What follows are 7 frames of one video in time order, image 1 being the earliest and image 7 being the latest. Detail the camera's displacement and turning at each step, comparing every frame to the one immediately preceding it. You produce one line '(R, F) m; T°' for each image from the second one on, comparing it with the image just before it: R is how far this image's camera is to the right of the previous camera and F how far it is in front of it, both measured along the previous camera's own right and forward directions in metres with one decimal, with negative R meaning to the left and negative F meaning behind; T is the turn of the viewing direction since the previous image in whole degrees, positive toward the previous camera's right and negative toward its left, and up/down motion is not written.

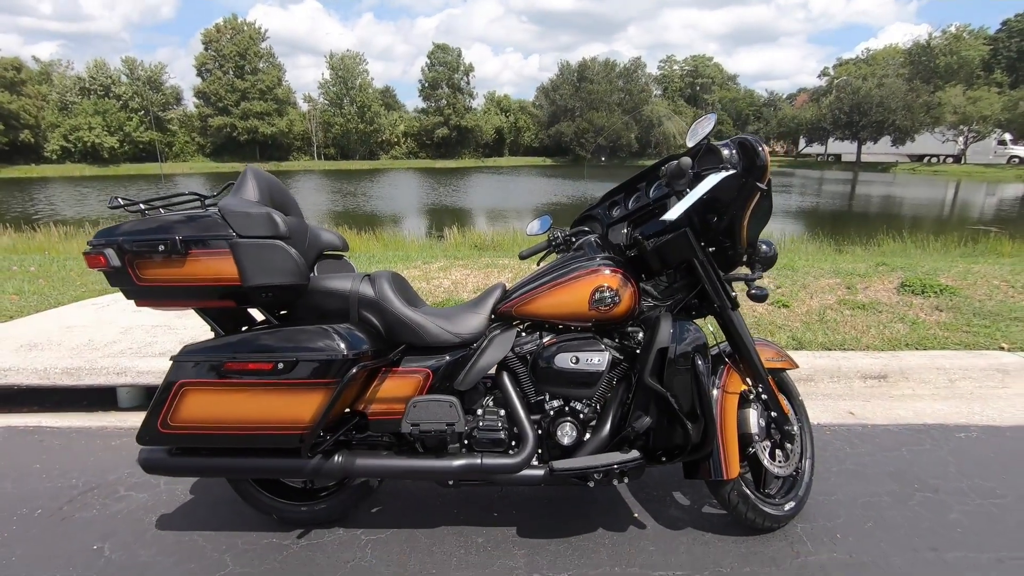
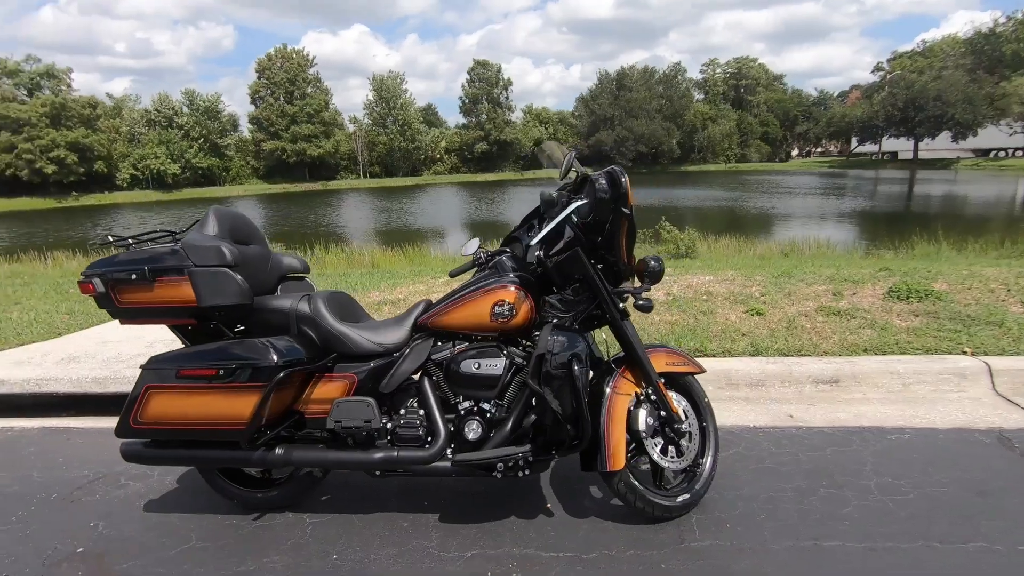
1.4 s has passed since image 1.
(+0.7, -0.3) m; -5°
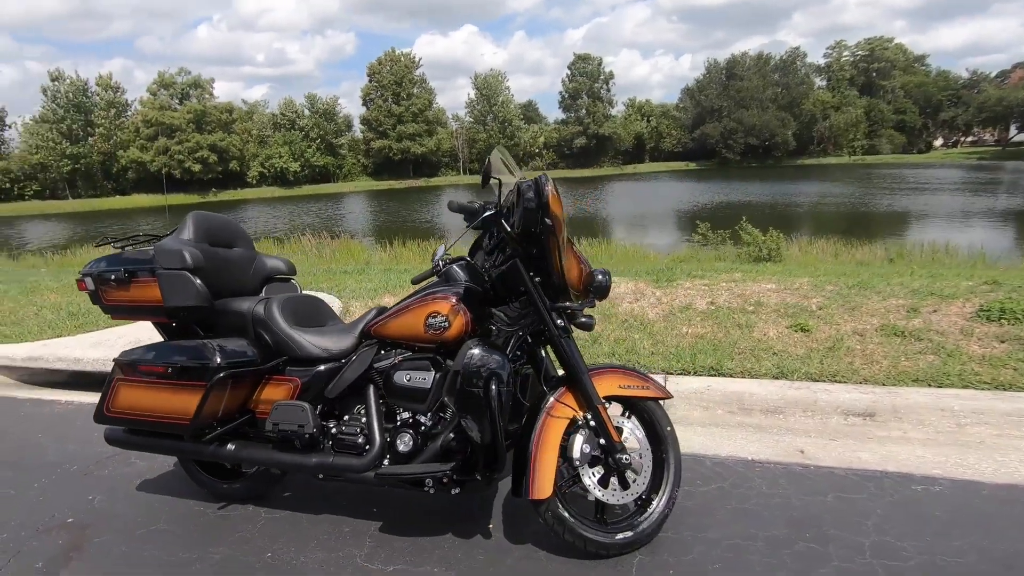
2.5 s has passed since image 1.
(+0.8, +0.2) m; -10°
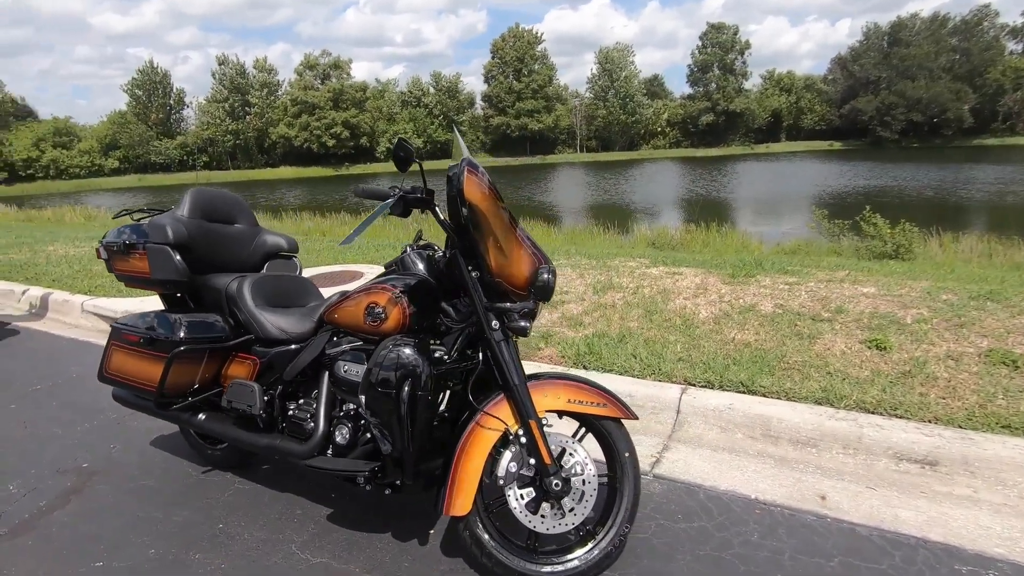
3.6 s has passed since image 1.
(+0.8, +0.4) m; -12°
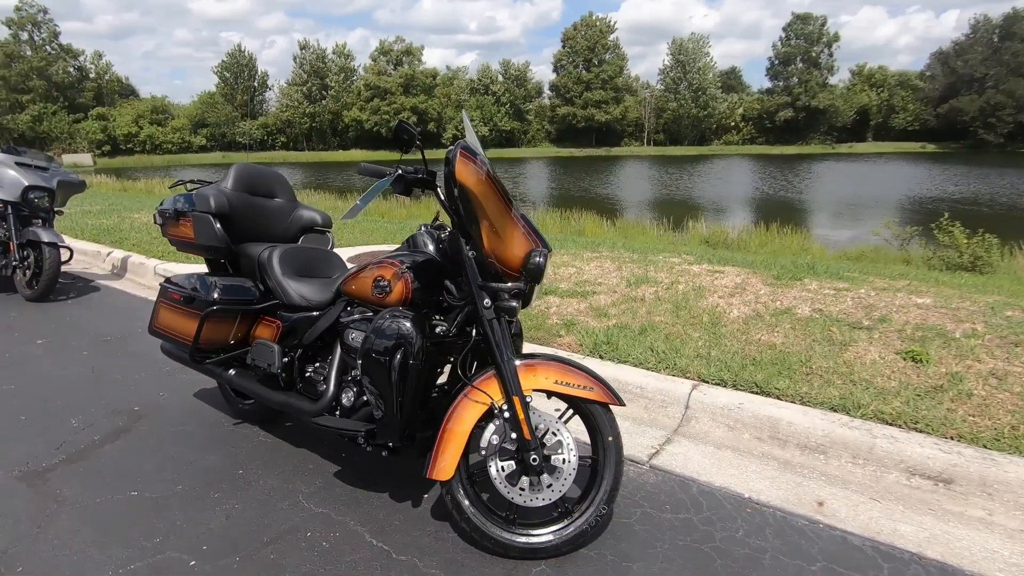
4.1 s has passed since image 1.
(+0.3, -0.1) m; -6°
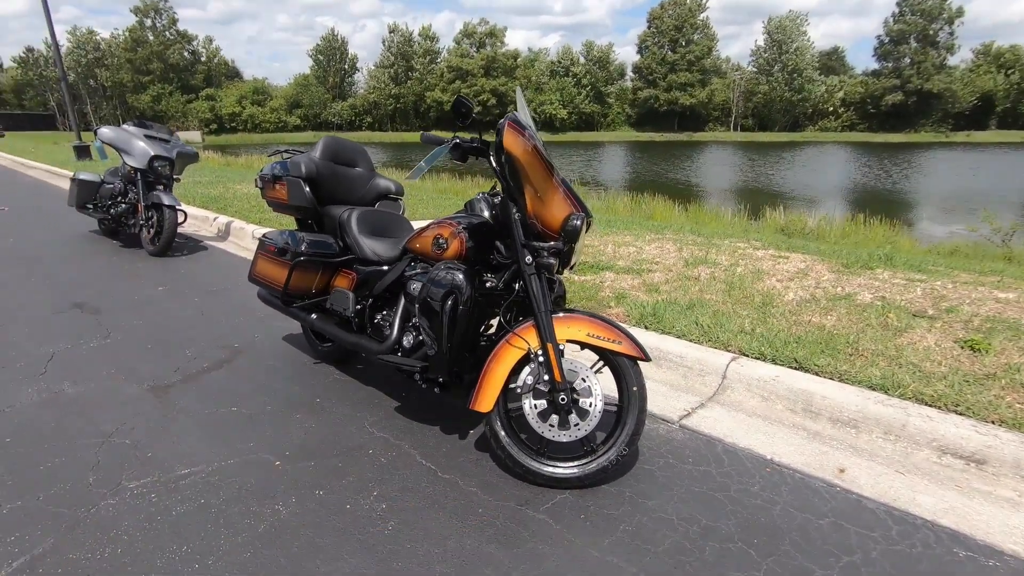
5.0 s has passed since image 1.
(+0.2, -0.3) m; -8°
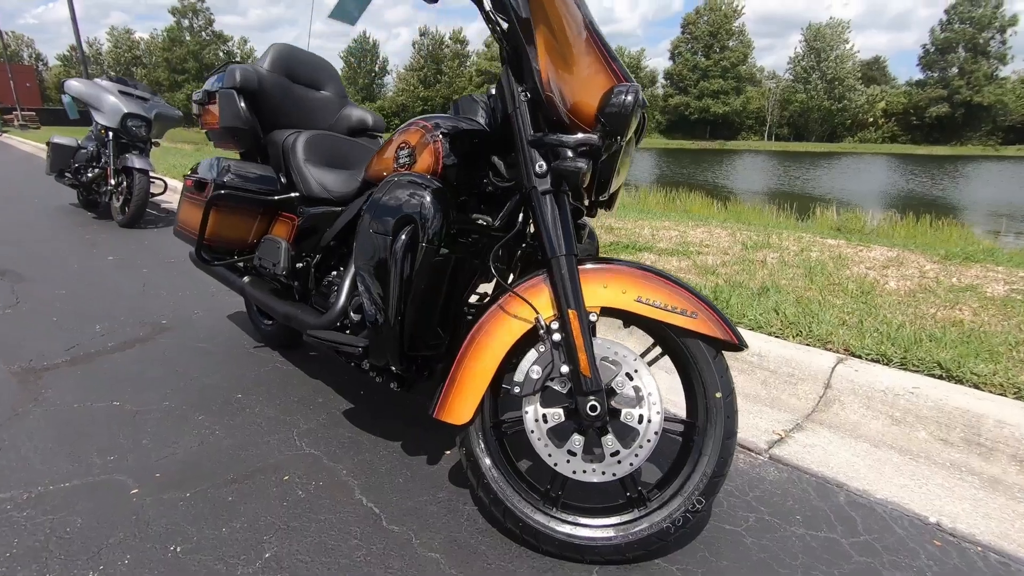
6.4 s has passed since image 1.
(+0.1, +1.2) m; -2°
